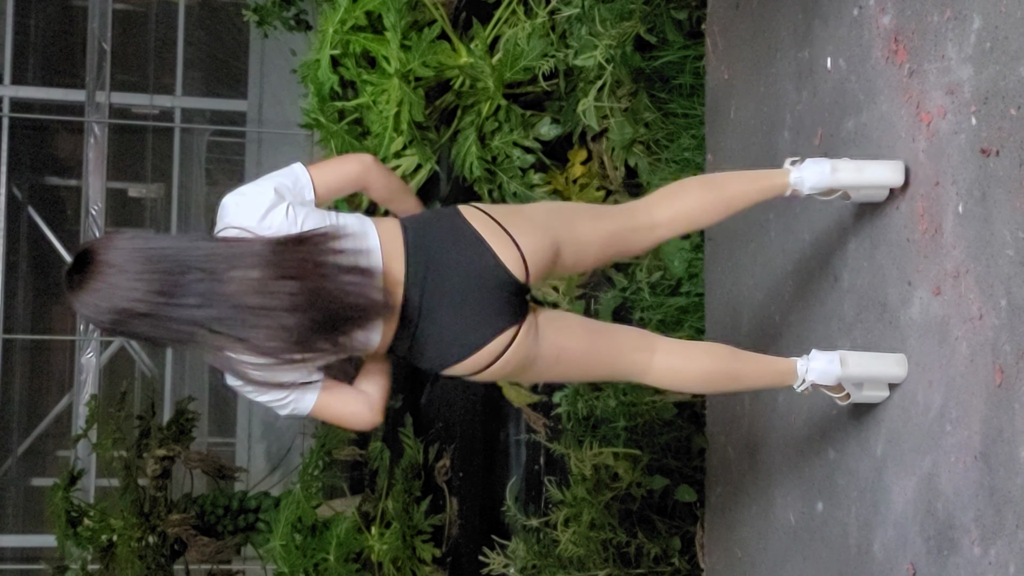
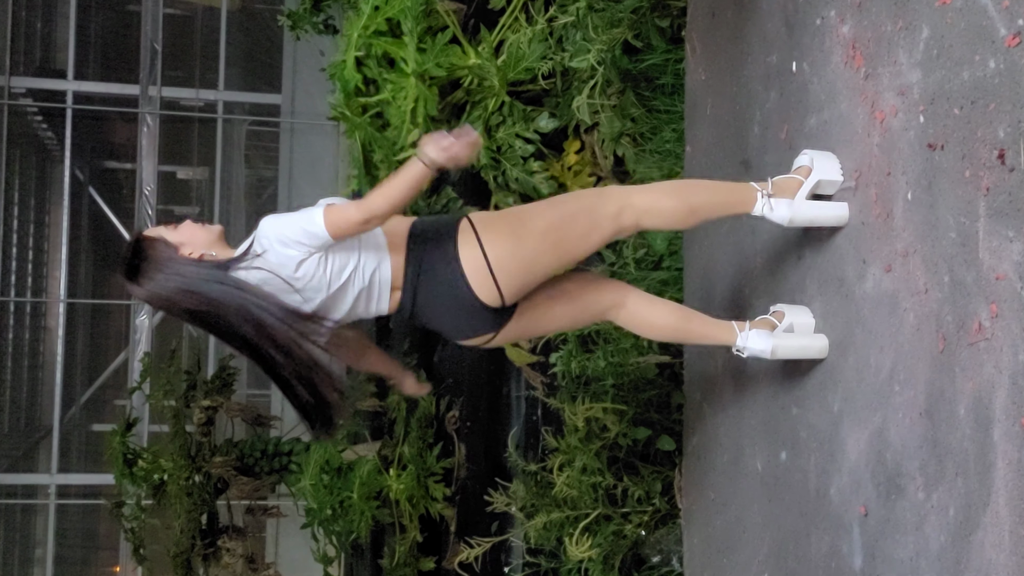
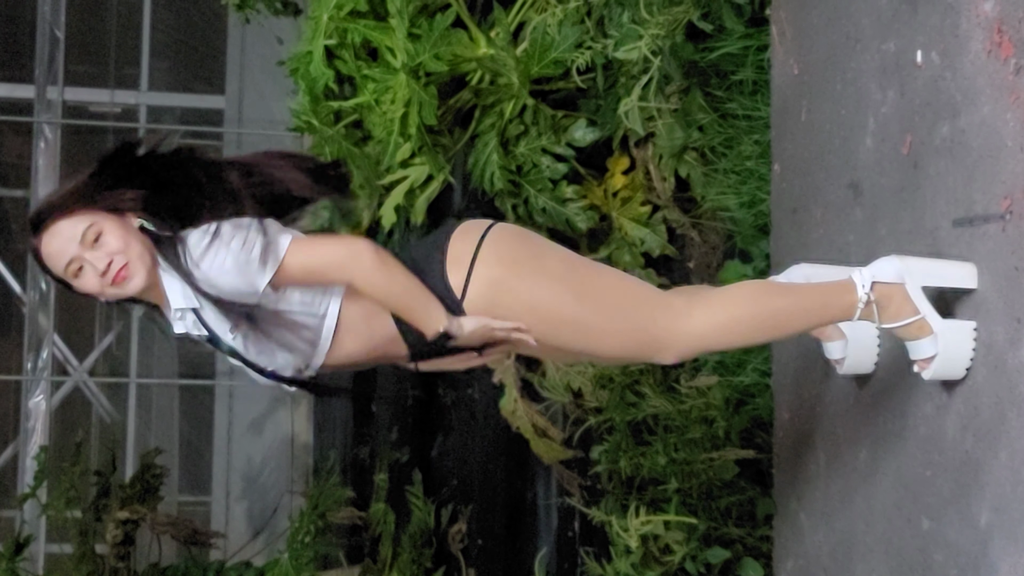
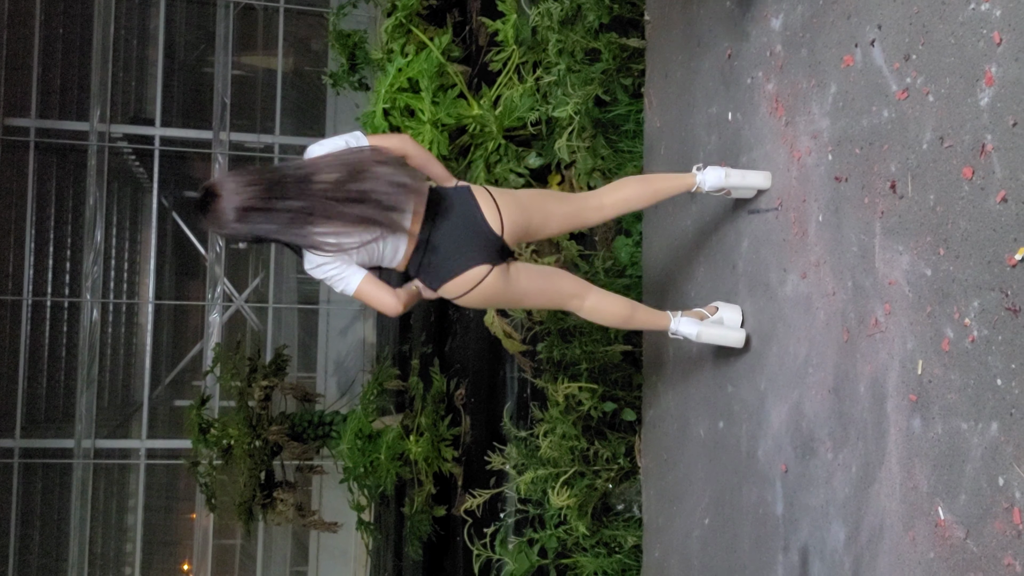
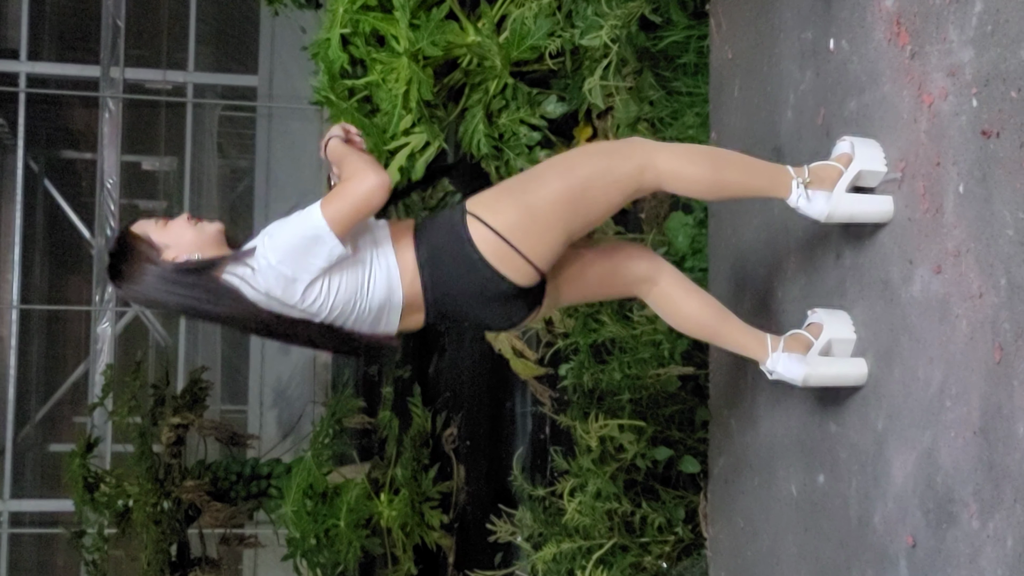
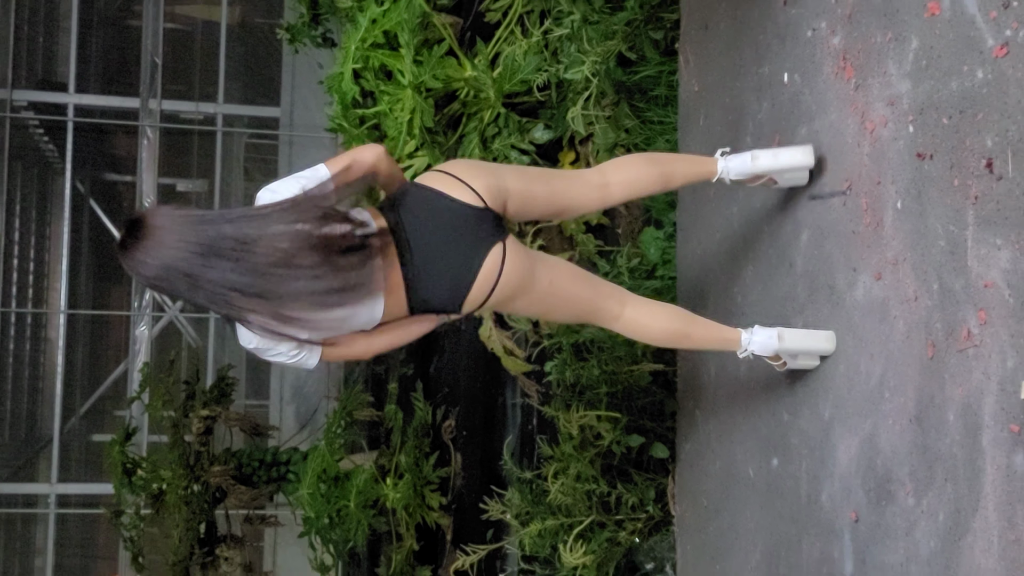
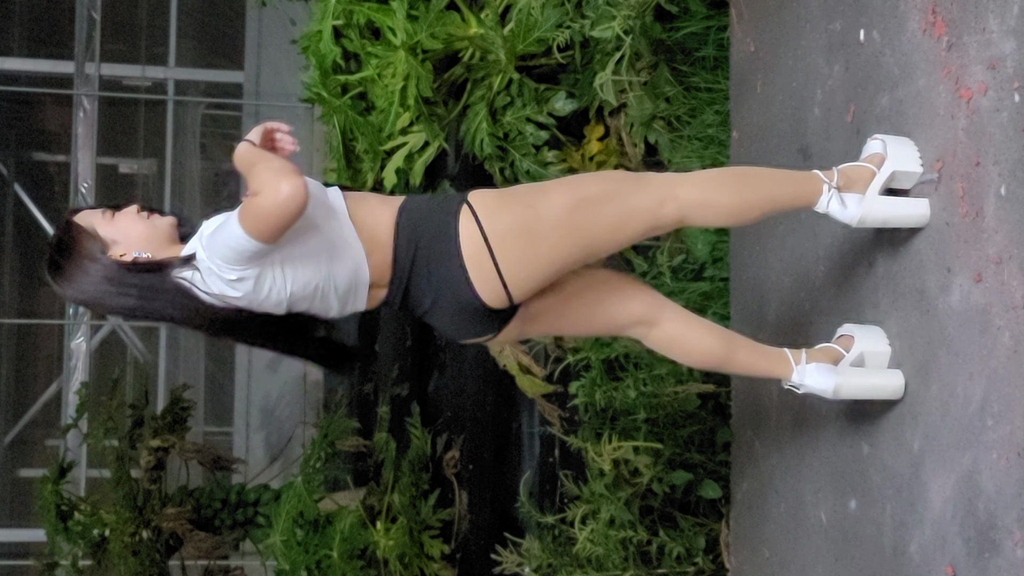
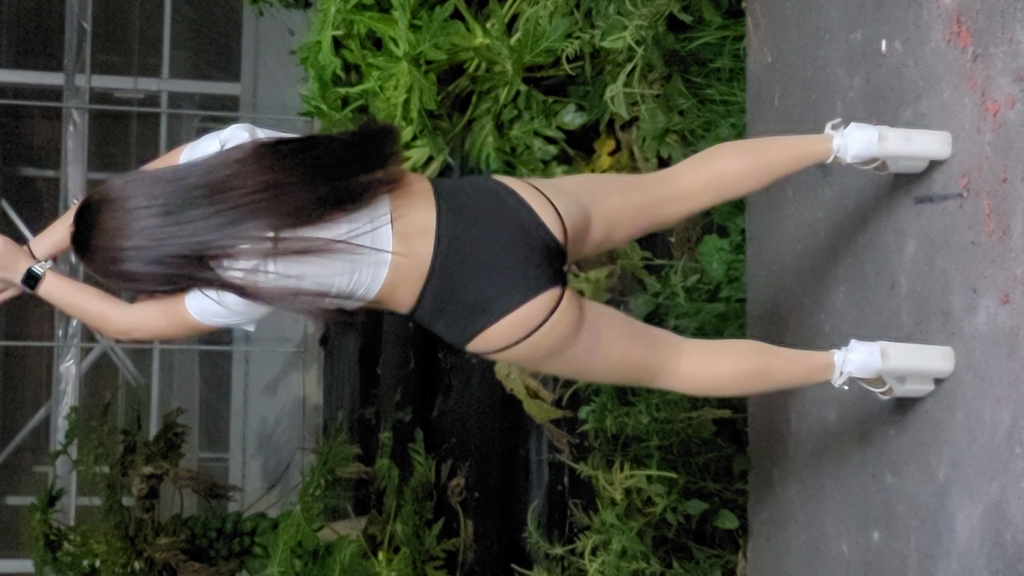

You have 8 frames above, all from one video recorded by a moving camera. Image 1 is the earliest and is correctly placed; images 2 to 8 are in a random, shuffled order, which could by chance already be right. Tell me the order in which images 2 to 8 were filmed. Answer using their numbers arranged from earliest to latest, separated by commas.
6, 4, 2, 5, 7, 8, 3
